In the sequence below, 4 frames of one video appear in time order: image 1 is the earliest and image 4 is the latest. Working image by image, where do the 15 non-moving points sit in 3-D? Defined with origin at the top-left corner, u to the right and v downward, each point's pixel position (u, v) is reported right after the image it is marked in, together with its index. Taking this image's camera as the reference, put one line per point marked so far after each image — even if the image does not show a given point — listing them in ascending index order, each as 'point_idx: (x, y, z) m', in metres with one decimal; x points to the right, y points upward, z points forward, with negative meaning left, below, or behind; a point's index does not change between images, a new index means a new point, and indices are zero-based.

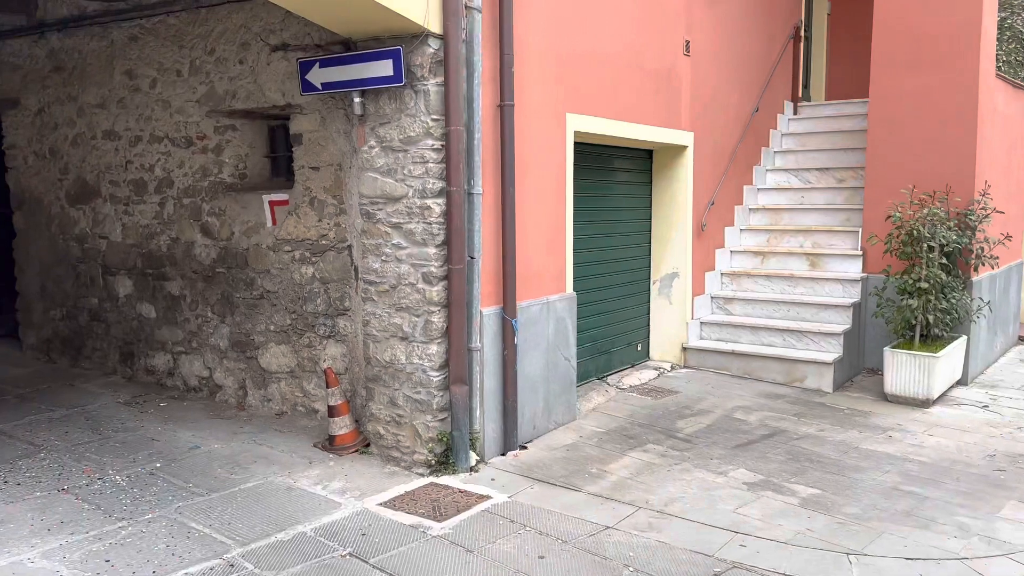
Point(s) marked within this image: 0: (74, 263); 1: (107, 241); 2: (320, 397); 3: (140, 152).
0: (-3.0, +0.2, +5.4) m
1: (-2.7, +0.3, +5.3) m
2: (-1.1, -0.6, +4.7) m
3: (-2.4, +0.9, +5.1) m
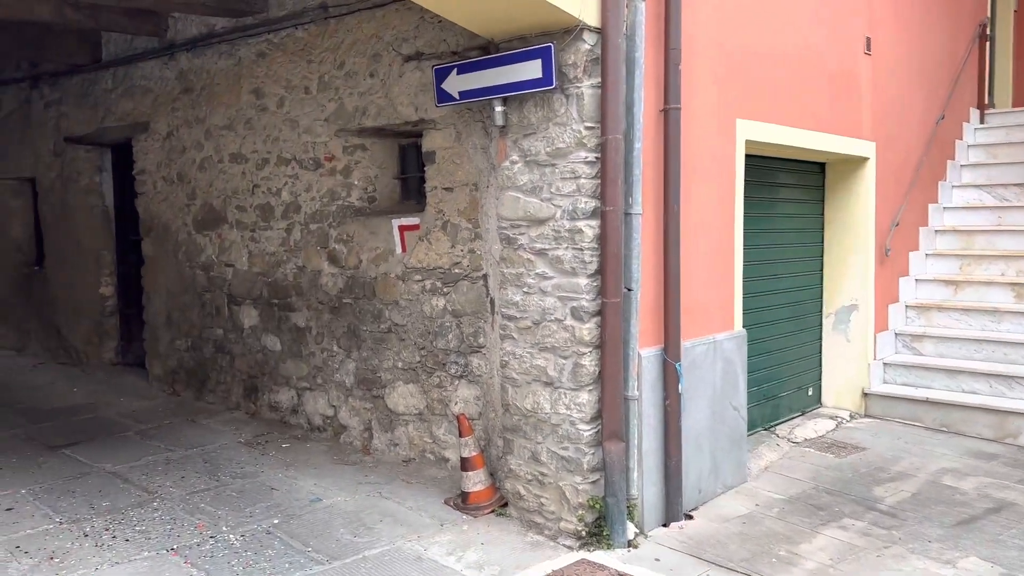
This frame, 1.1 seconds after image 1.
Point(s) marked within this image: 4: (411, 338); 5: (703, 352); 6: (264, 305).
0: (-2.0, 0.0, +5.2) m
1: (-1.7, +0.1, +5.0) m
2: (-0.3, -0.8, +4.2) m
3: (-1.5, +0.7, +4.8) m
4: (-0.5, -0.3, +4.2) m
5: (+0.9, -0.3, +3.9) m
6: (-1.5, -0.1, +4.9) m
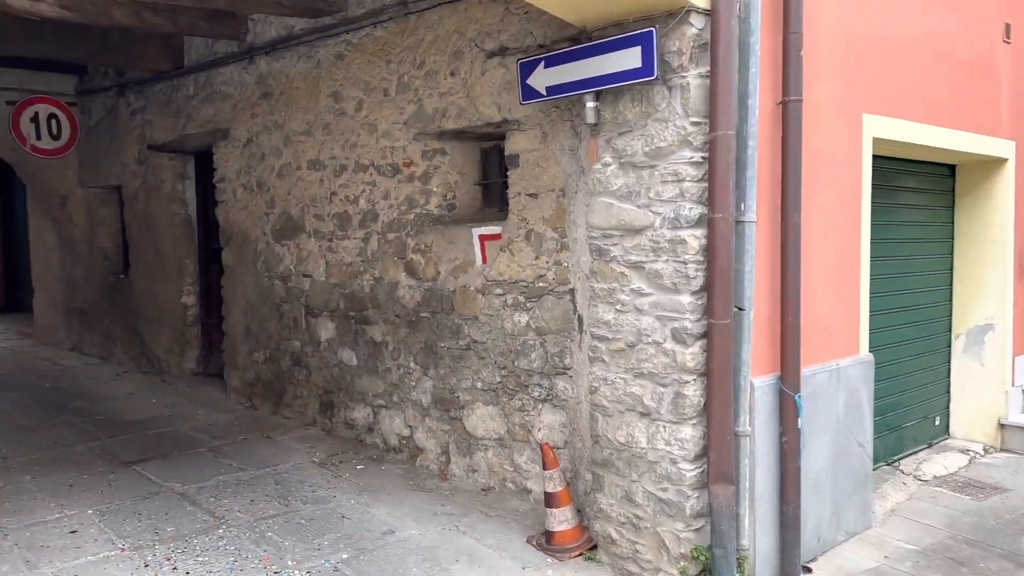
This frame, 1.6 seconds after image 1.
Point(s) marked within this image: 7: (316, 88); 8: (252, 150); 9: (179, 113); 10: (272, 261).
0: (-1.5, -0.1, +5.0) m
1: (-1.2, +0.1, +4.8) m
2: (+0.1, -0.9, +3.8) m
3: (-1.0, +0.6, +4.6) m
4: (-0.1, -0.3, +3.9) m
5: (+1.3, -0.4, +3.4) m
6: (-1.0, -0.2, +4.6) m
7: (-1.2, +1.2, +4.8) m
8: (-1.7, +0.9, +5.2) m
9: (-2.4, +1.3, +5.7) m
10: (-1.5, +0.2, +5.0) m
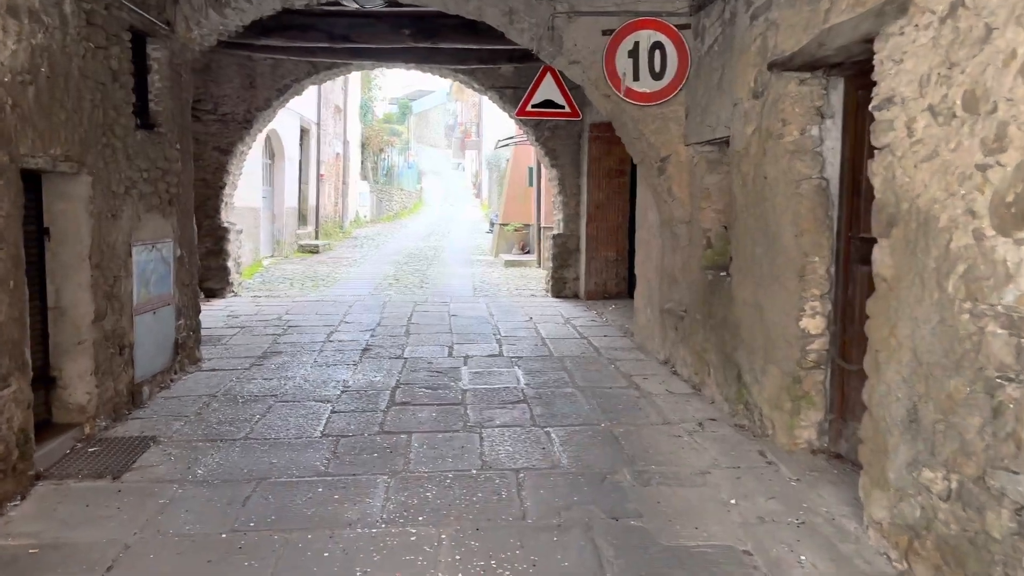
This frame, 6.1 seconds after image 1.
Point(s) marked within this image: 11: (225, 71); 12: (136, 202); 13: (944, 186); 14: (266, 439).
0: (+1.3, -0.2, +2.1) m
1: (+1.3, -0.1, +1.8) m
2: (+1.5, -1.2, +0.2) m
3: (+1.4, +0.4, +1.4) m
4: (+1.4, -0.6, +0.4) m
5: (+2.0, -0.8, -1.0) m
6: (+1.3, -0.3, +1.5) m
7: (+1.4, +1.0, +1.7) m
8: (+1.3, +0.8, +2.3) m
9: (+1.2, +1.2, +3.2) m
10: (+1.3, 0.0, +2.1) m
11: (-2.8, +2.1, +7.8) m
12: (-2.0, +0.5, +4.2) m
13: (+1.3, +0.3, +2.4) m
14: (-1.1, -0.7, +3.7) m
